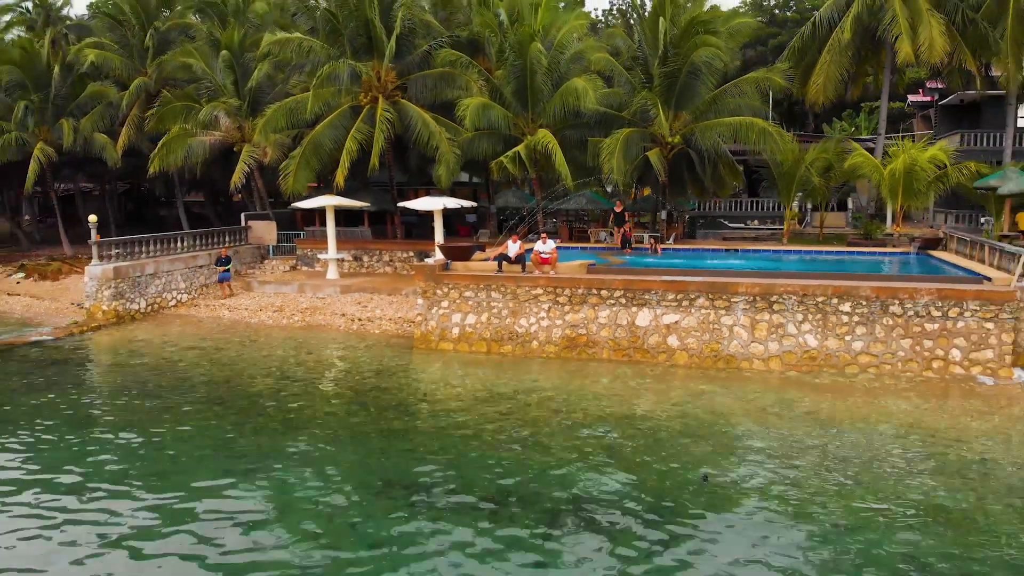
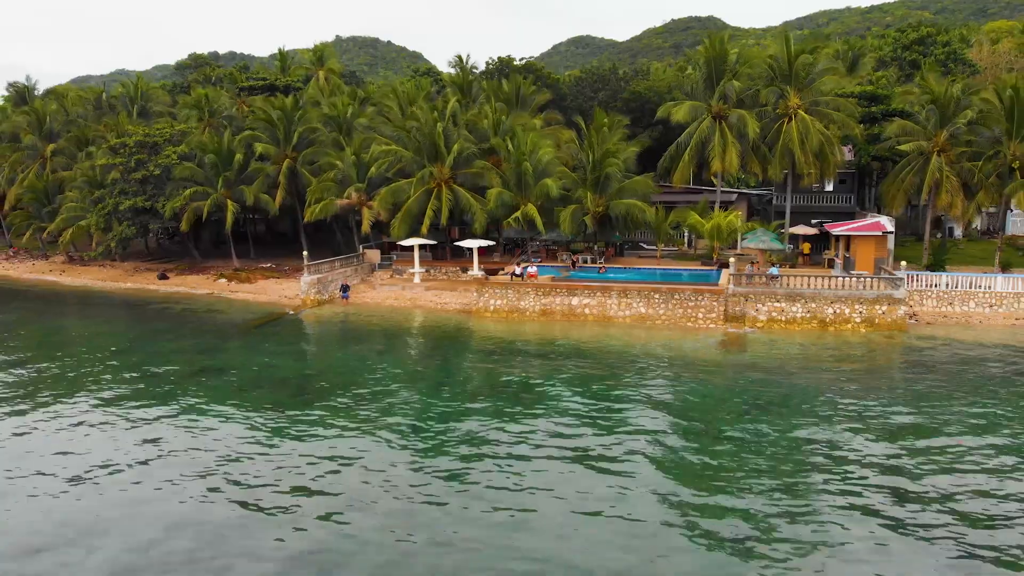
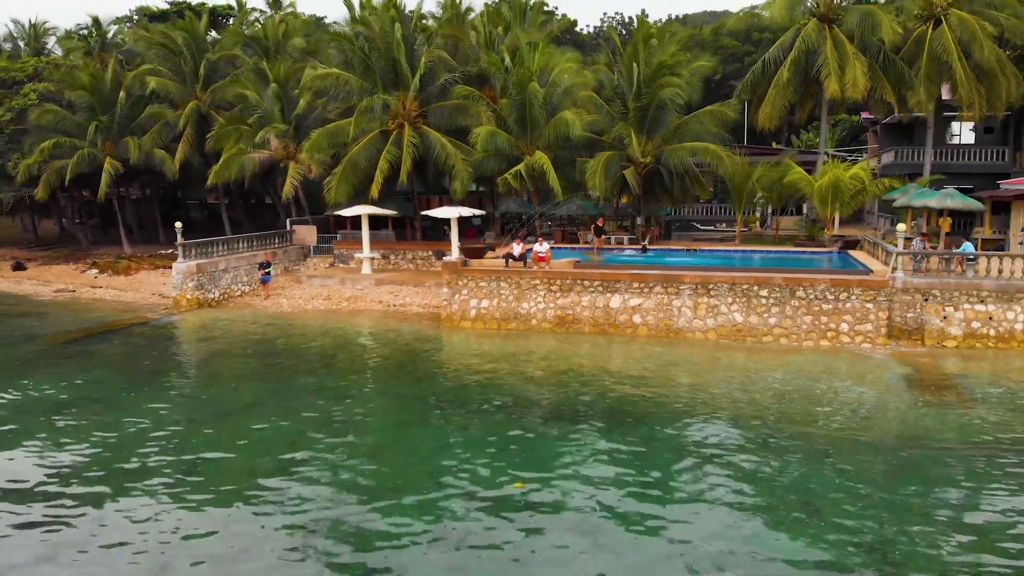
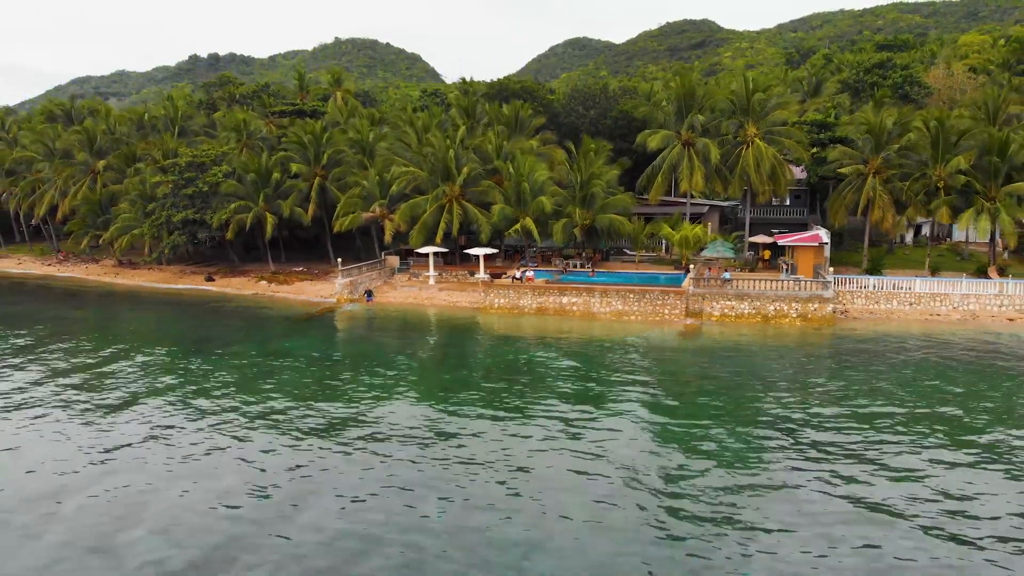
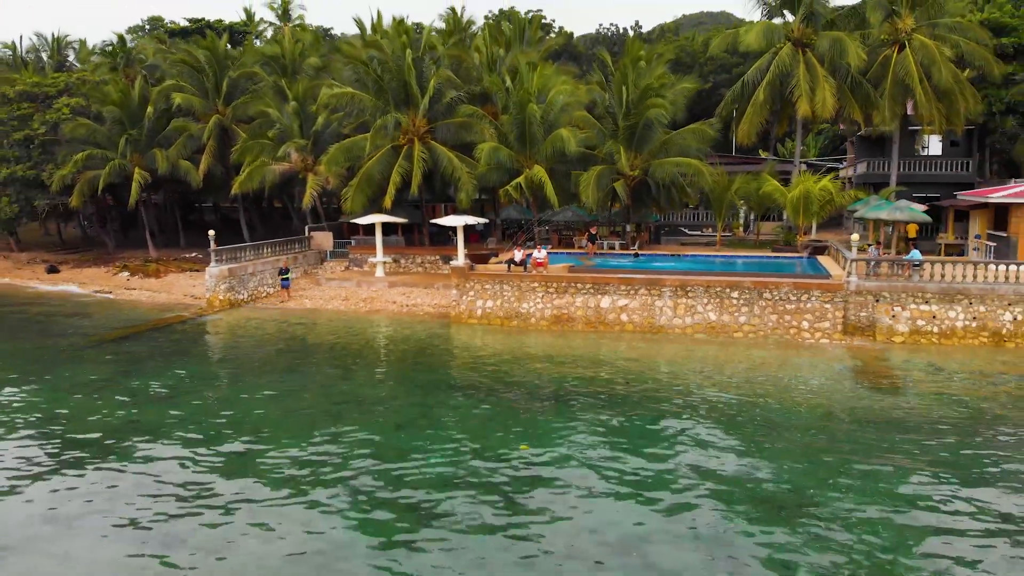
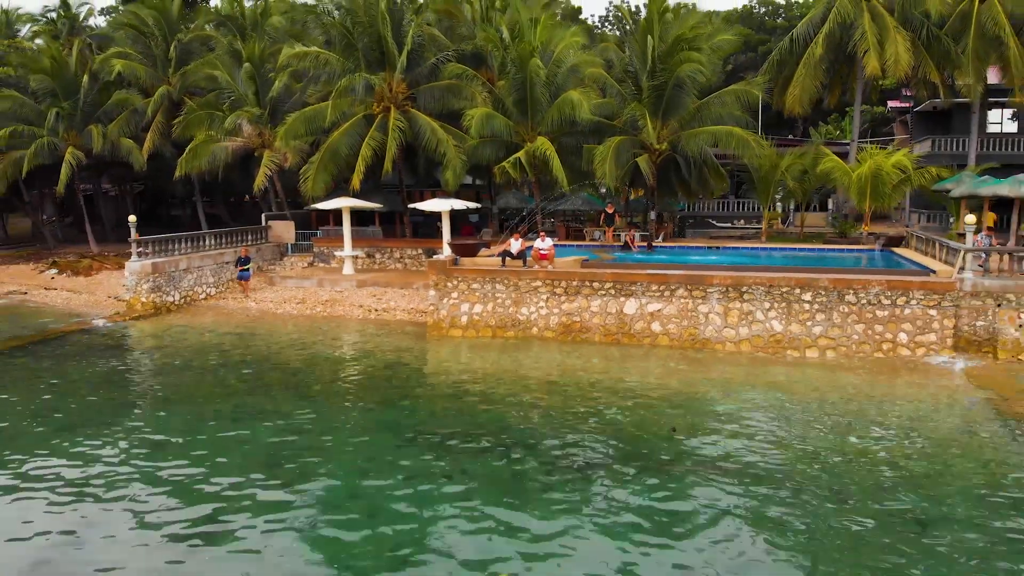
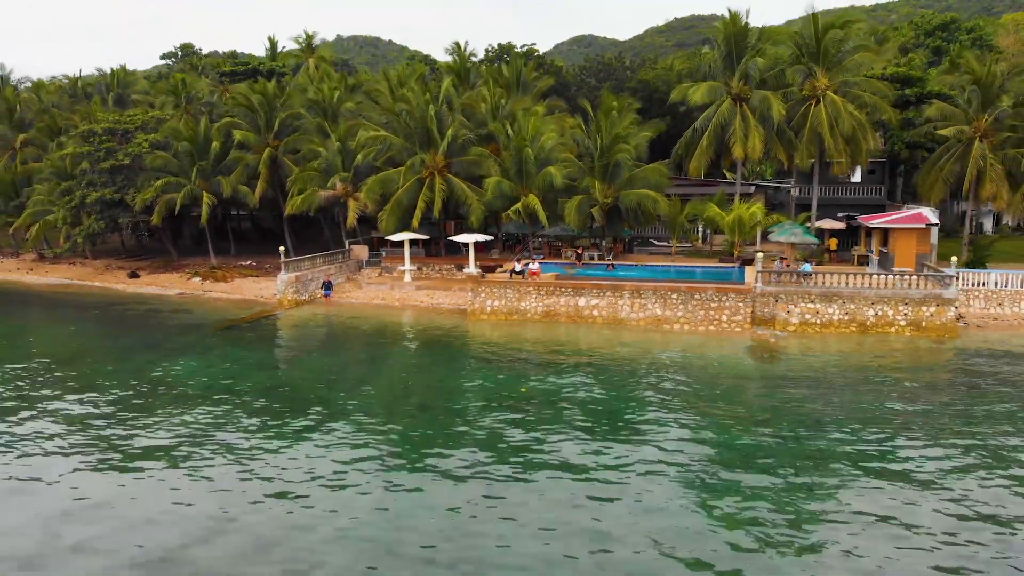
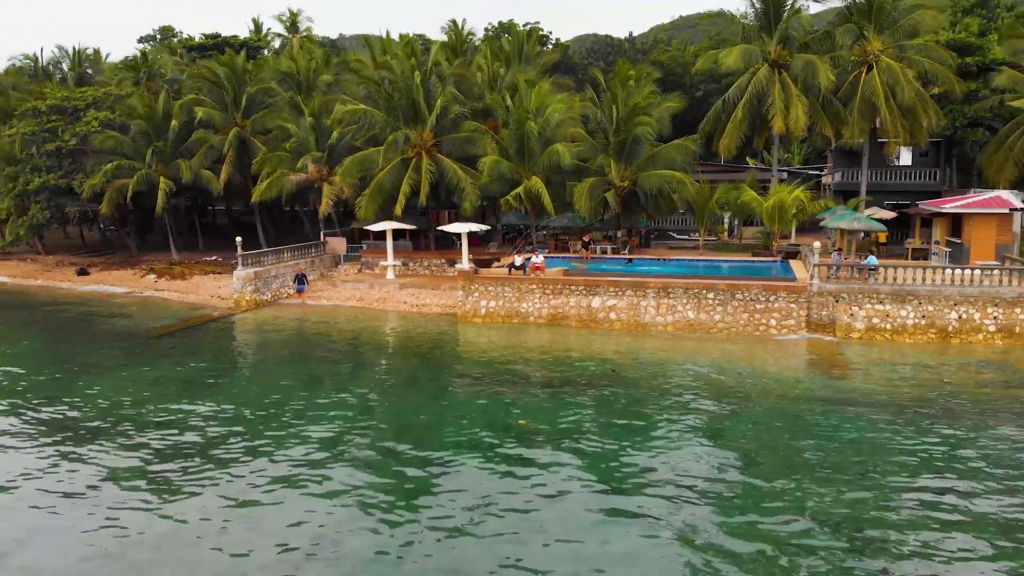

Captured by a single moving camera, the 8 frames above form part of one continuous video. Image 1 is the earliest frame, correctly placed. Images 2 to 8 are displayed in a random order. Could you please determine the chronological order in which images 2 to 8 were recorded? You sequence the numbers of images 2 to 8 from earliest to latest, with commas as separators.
6, 3, 5, 8, 7, 2, 4
